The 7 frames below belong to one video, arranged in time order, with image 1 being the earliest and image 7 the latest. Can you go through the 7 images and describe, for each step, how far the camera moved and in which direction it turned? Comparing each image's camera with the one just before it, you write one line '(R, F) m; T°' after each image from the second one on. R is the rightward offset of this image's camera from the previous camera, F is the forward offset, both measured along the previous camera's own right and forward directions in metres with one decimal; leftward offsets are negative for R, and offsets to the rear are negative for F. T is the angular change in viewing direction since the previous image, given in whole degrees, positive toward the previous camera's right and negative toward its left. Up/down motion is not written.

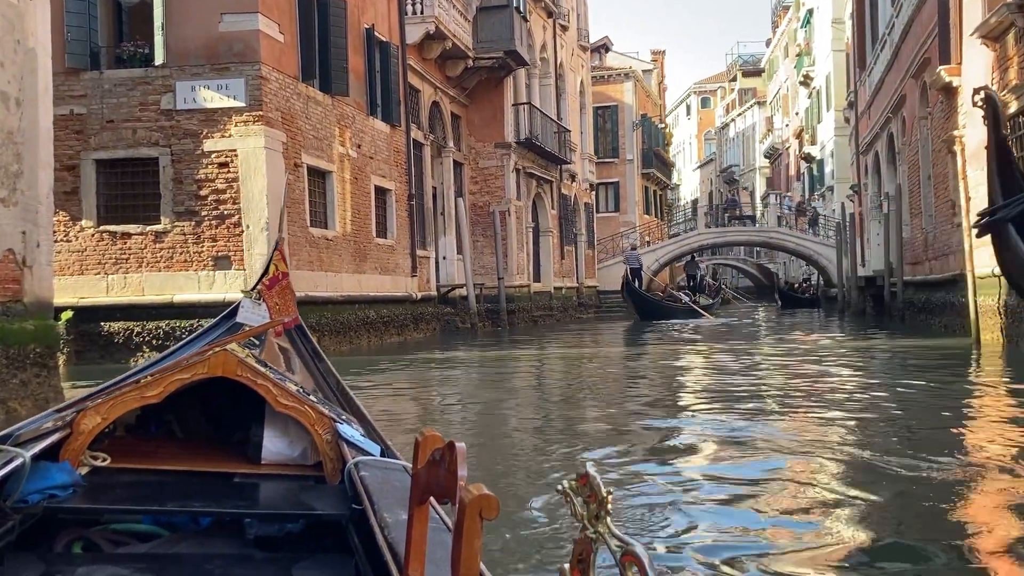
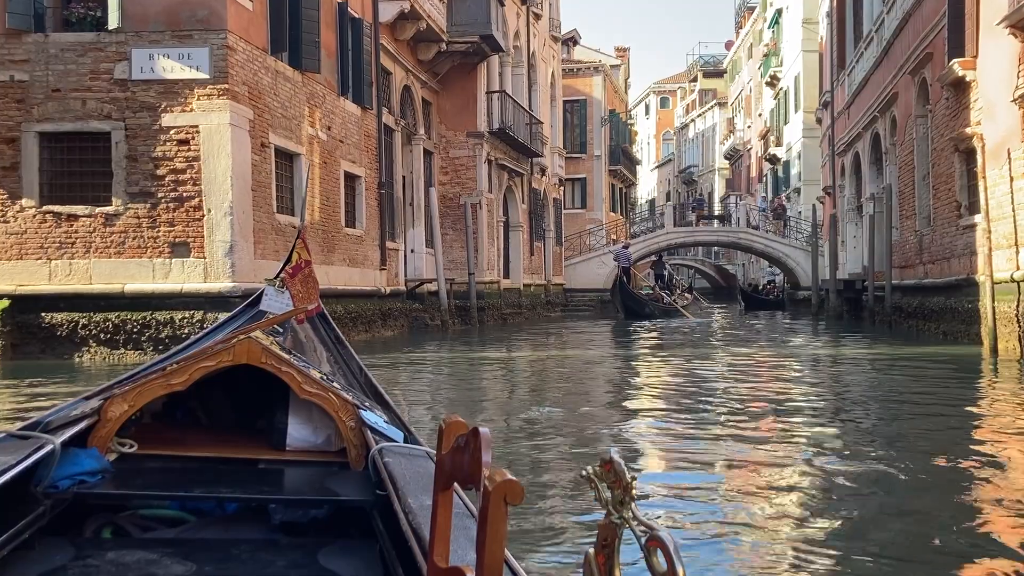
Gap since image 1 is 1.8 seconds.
(-0.5, +0.9) m; +3°
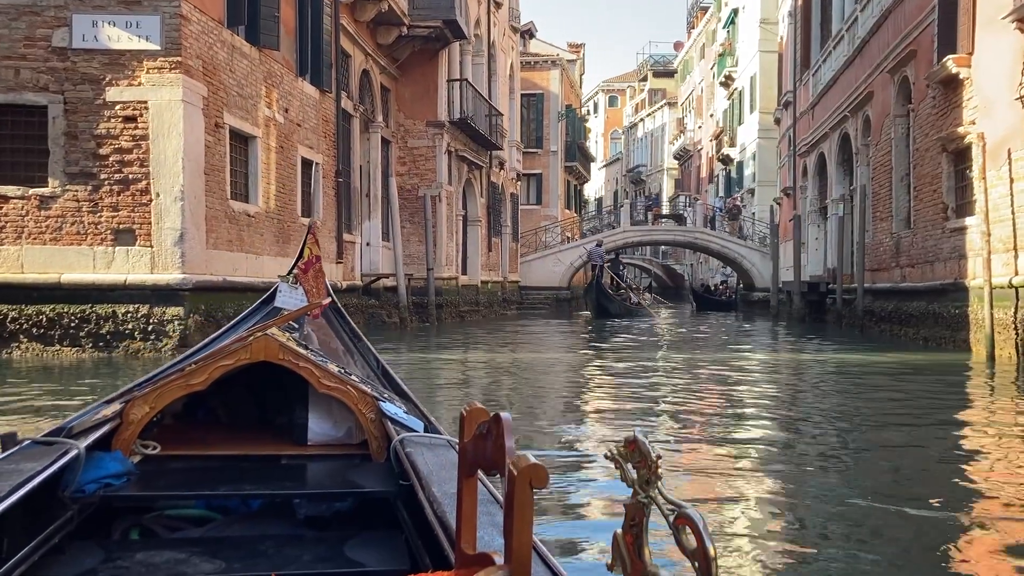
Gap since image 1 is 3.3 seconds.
(-0.4, +0.8) m; +4°
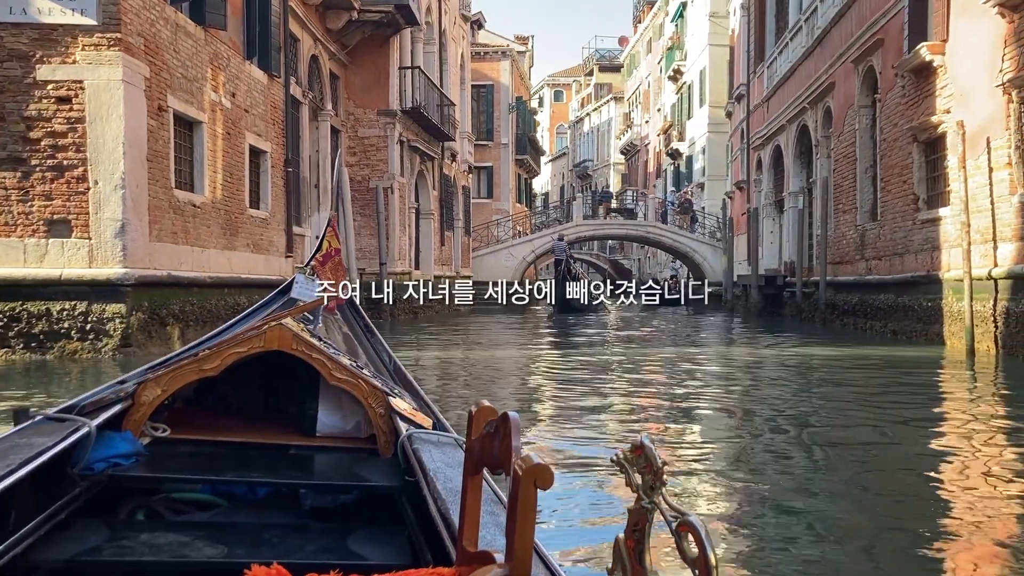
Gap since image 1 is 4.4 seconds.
(-0.3, +0.5) m; +4°
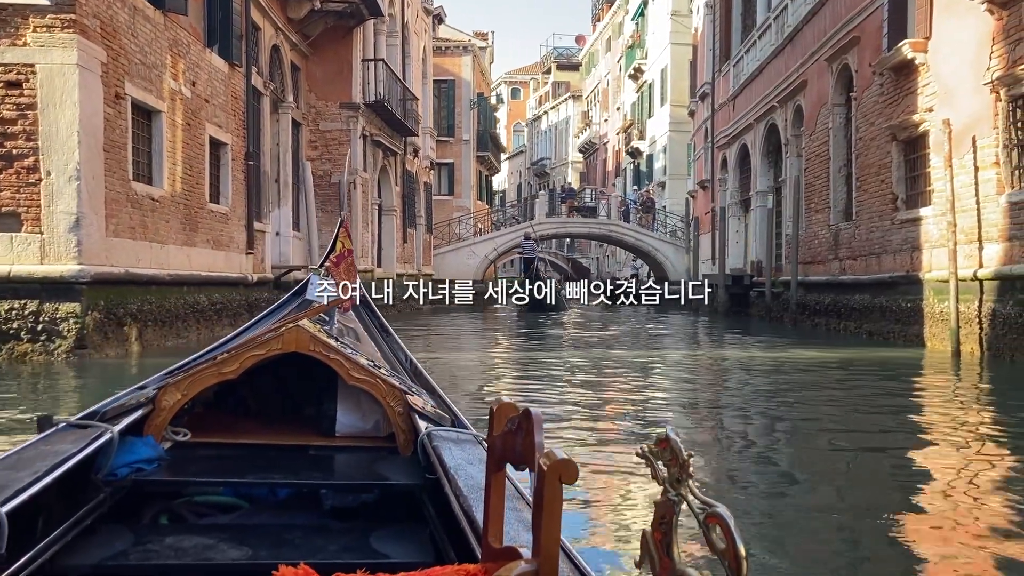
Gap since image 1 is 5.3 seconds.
(-0.3, +0.4) m; +3°
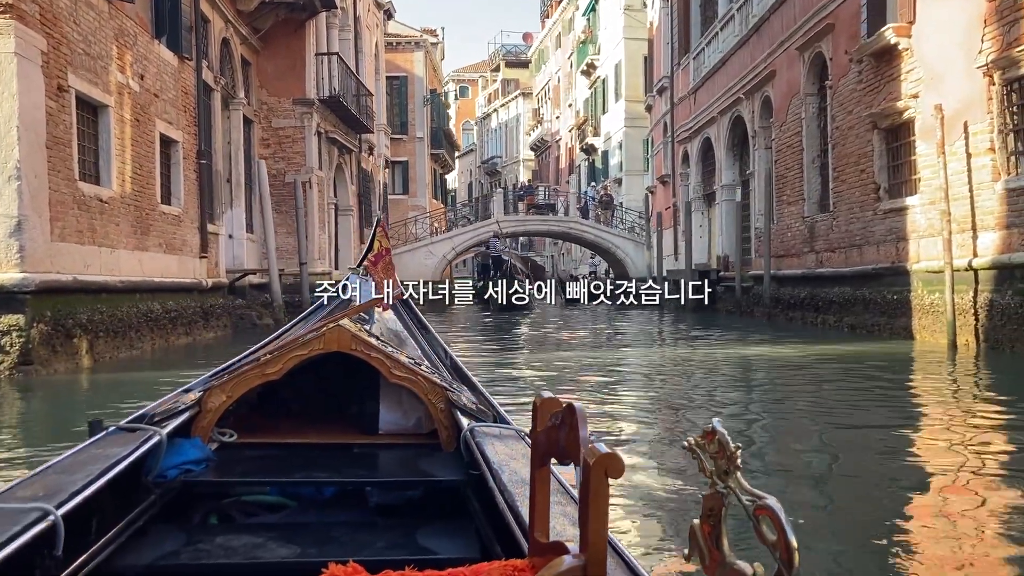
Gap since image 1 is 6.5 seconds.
(-0.3, +0.5) m; +3°
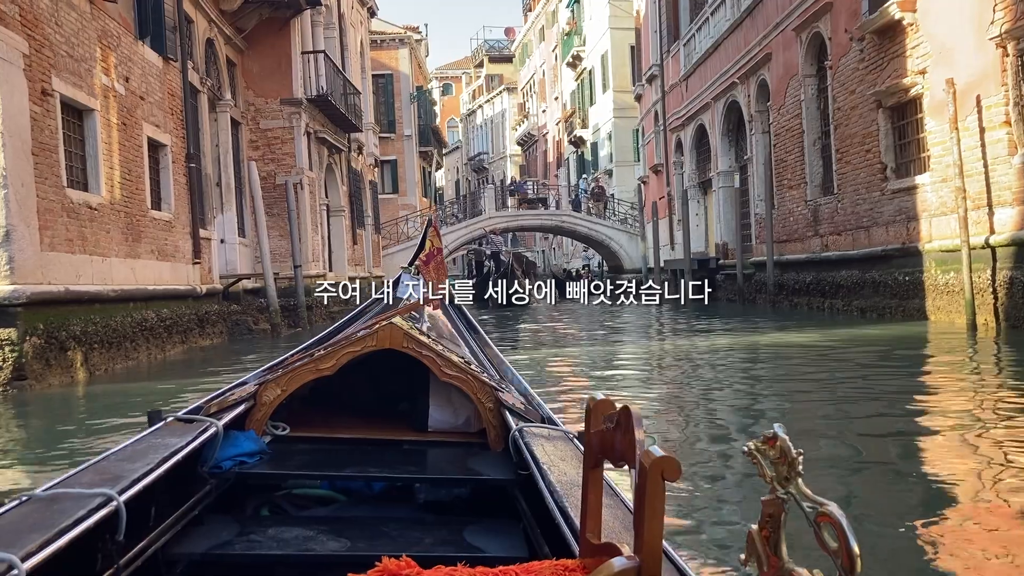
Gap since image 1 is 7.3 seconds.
(-0.2, +0.3) m; +1°
